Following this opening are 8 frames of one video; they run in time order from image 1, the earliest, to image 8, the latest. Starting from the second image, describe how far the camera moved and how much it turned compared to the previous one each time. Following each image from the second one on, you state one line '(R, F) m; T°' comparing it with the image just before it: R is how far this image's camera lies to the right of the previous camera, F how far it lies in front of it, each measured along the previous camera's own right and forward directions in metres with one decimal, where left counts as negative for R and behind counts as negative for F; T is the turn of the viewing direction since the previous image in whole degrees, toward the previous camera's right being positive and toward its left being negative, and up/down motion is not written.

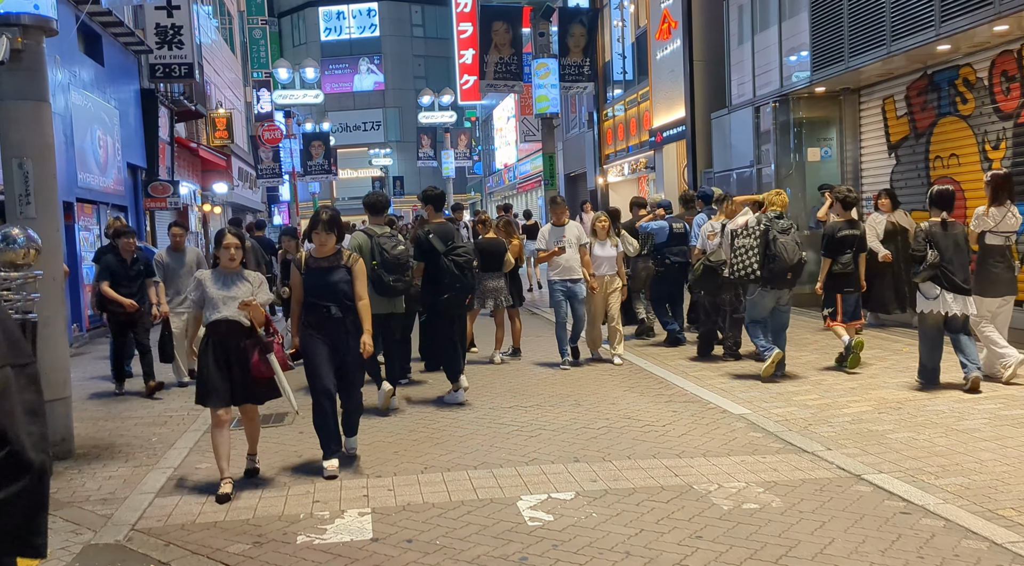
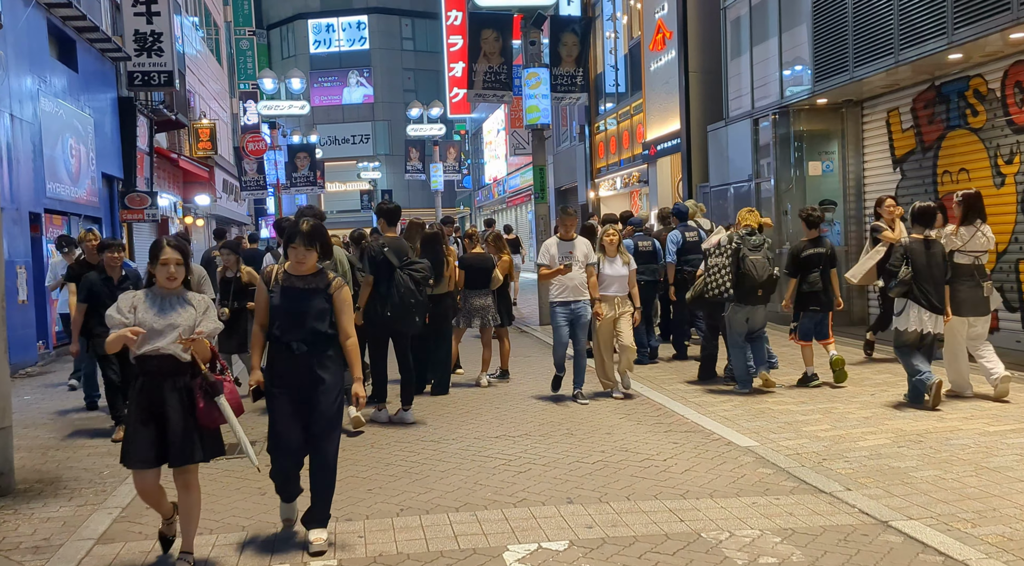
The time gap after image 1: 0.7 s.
(0.0, +0.6) m; +1°
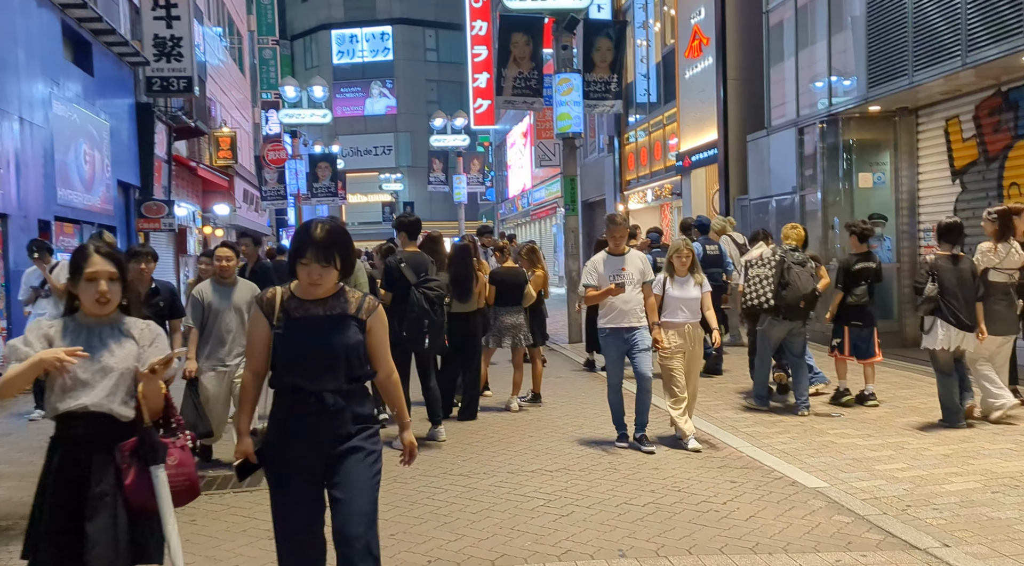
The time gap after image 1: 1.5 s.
(-0.1, +0.8) m; -1°
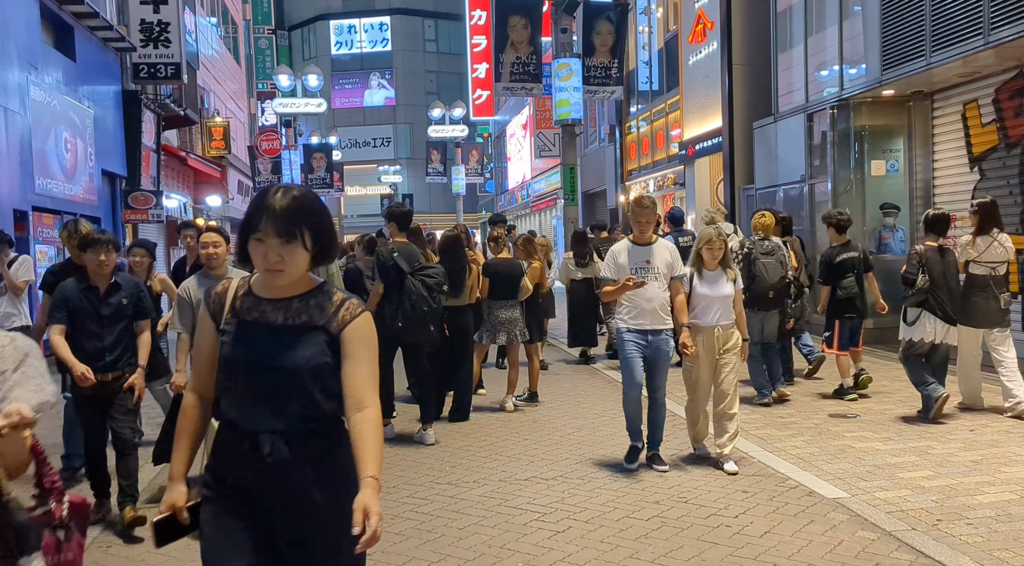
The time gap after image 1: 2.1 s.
(+0.1, +0.6) m; 0°
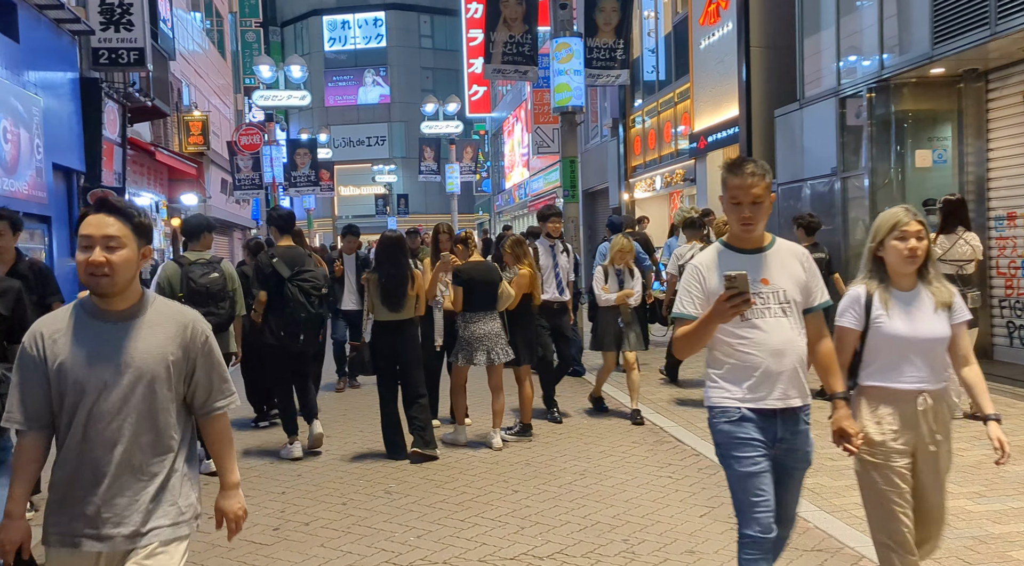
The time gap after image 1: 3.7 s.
(+0.1, +1.6) m; 0°
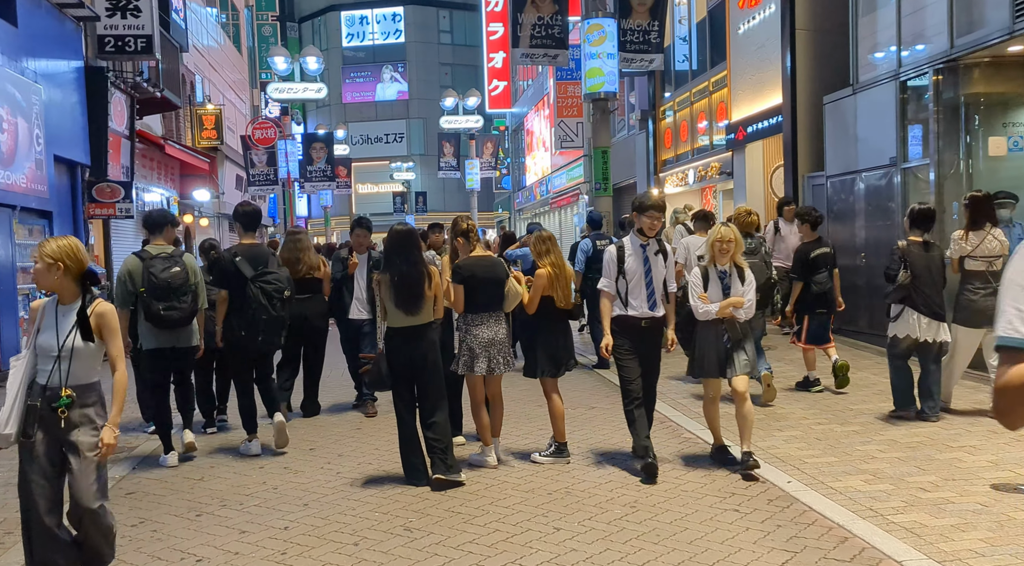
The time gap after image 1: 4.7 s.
(-0.1, +0.9) m; -1°
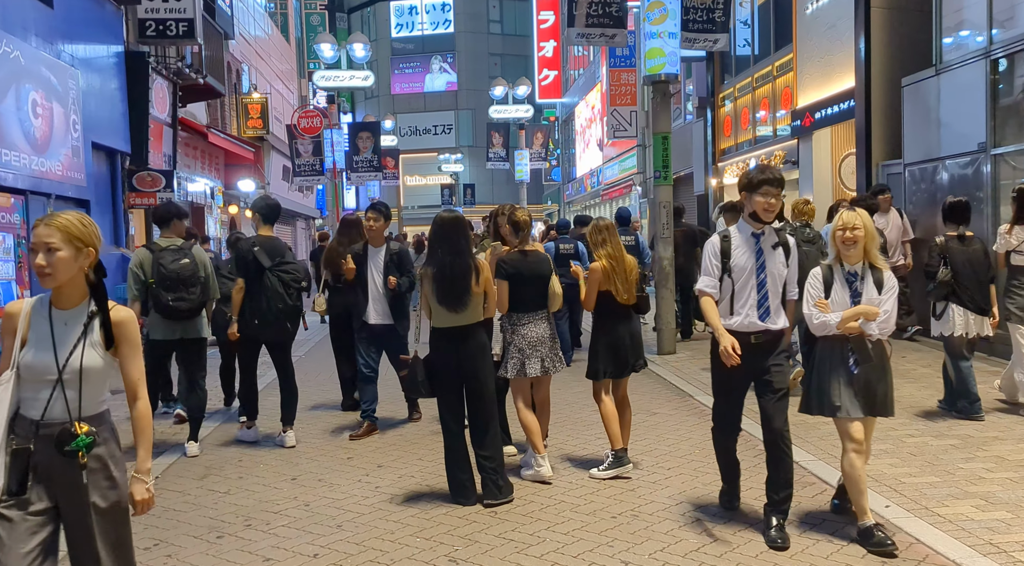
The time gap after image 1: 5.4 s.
(-0.1, +0.7) m; -3°
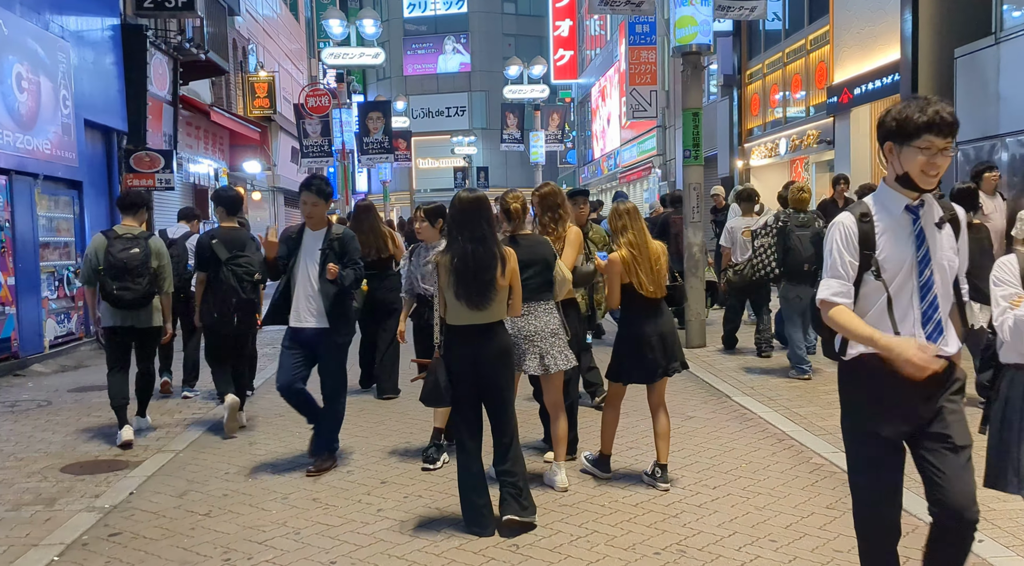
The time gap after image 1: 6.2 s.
(-0.1, +0.8) m; -1°
